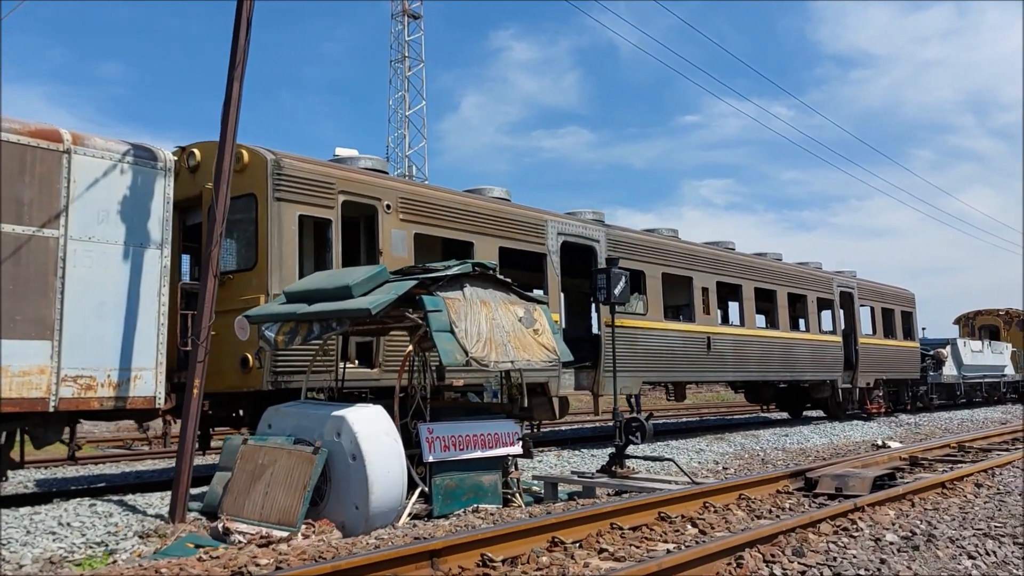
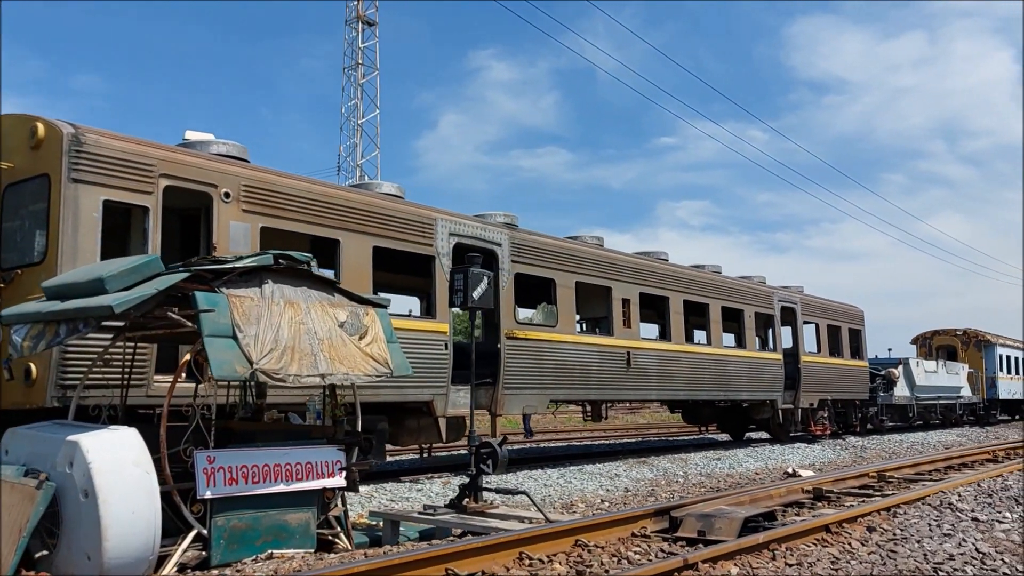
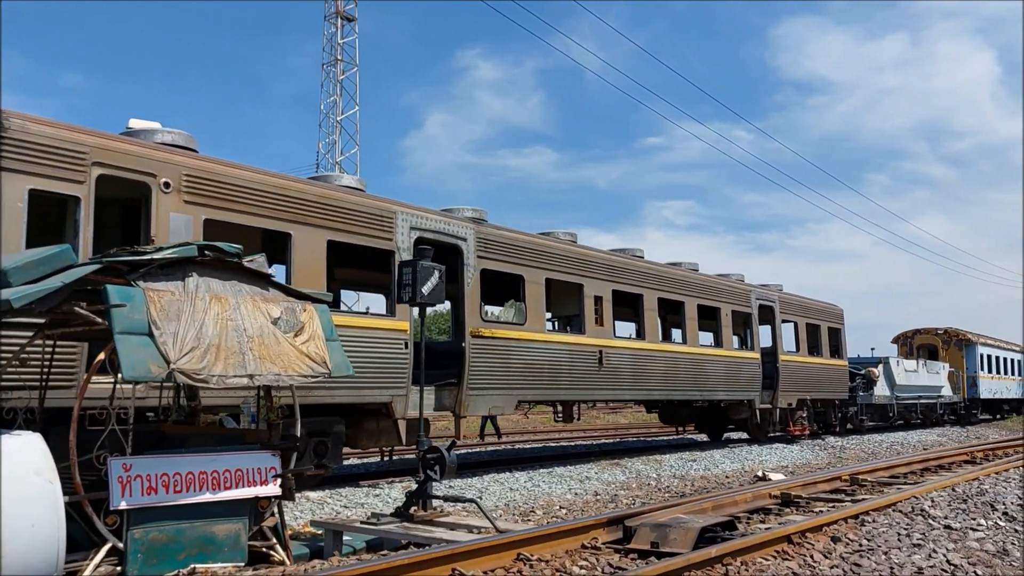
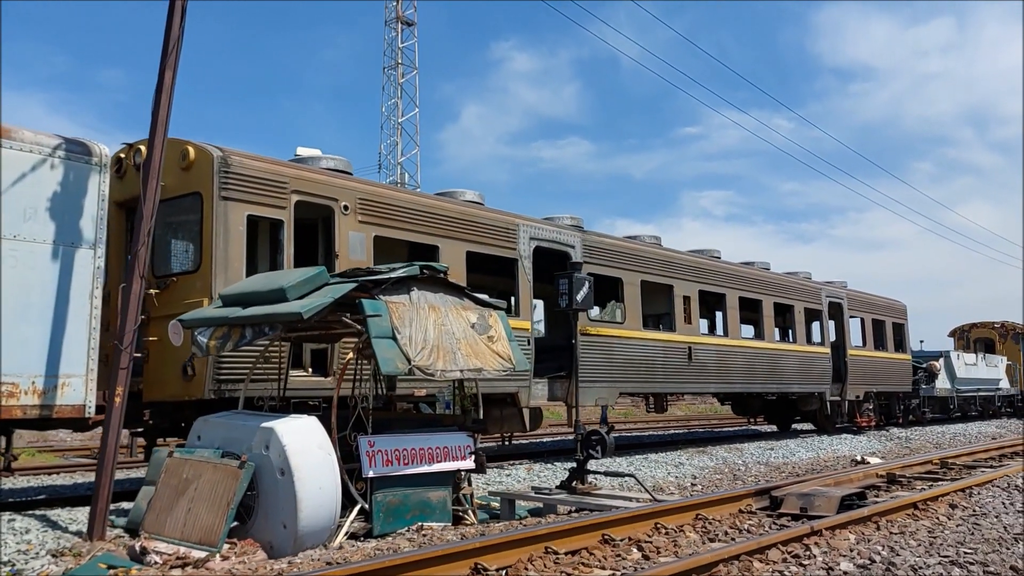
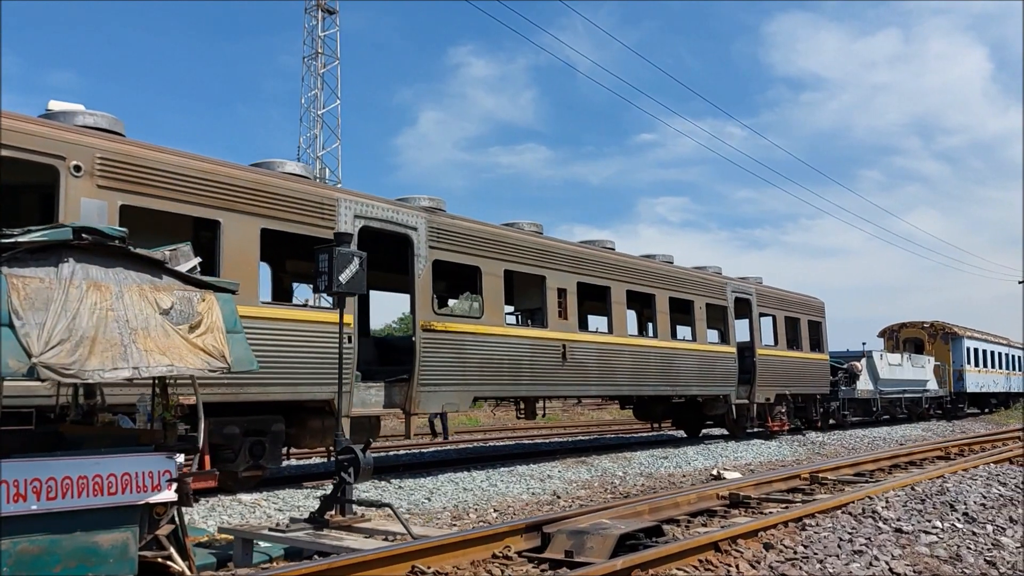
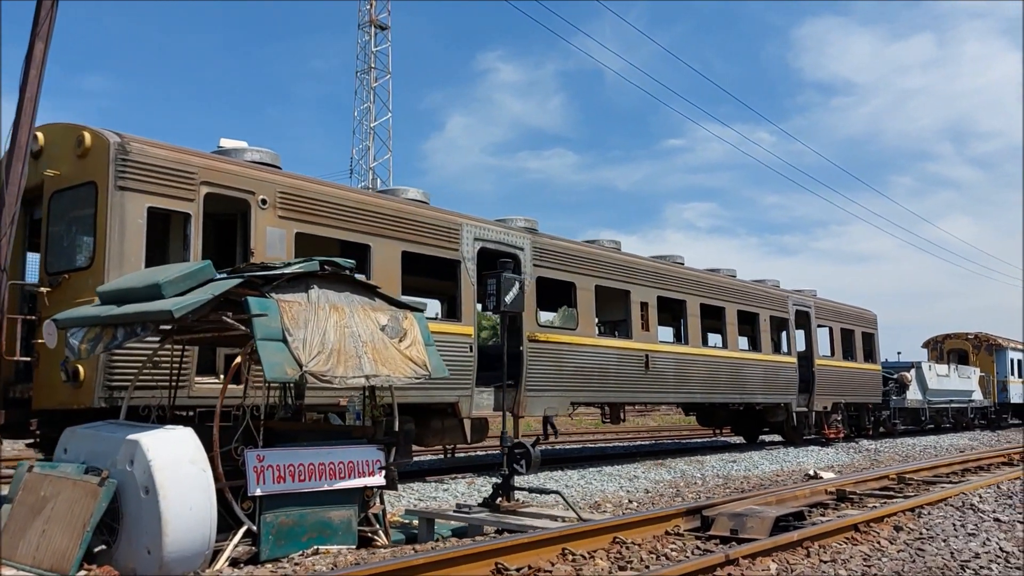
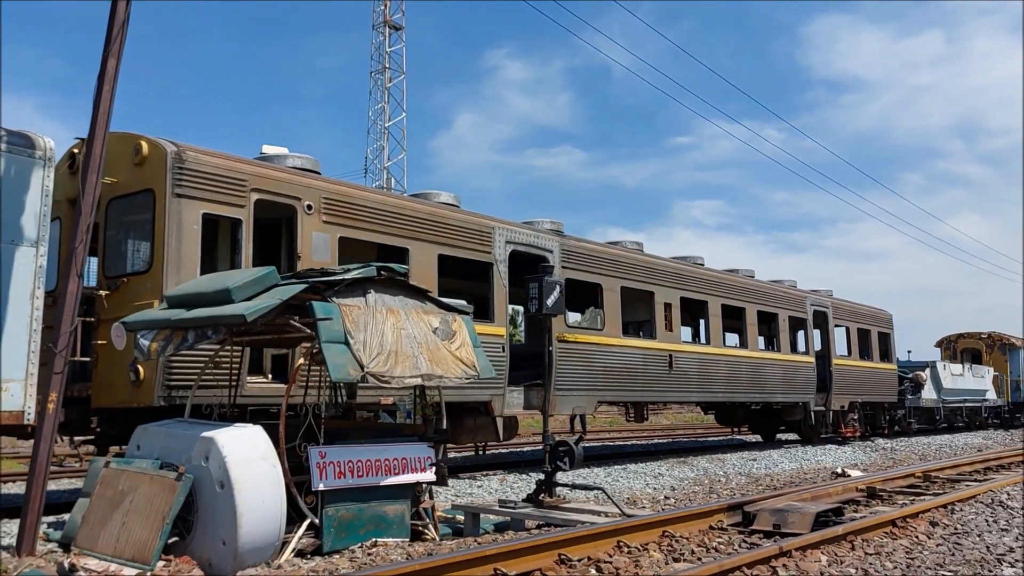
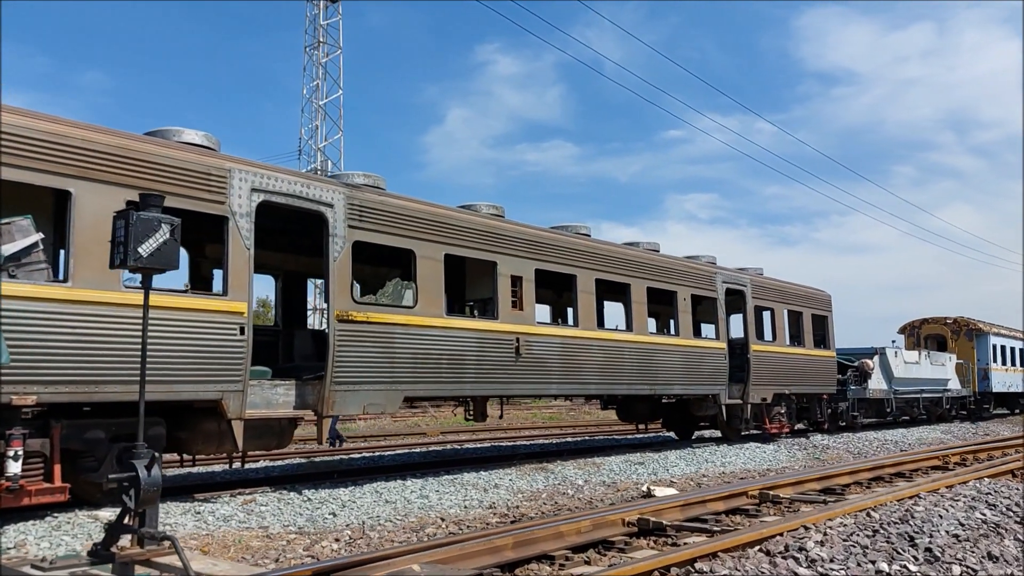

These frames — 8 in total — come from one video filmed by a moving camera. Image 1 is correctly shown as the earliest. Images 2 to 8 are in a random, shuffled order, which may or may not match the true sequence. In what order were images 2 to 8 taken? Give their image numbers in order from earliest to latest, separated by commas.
4, 7, 6, 2, 3, 5, 8
